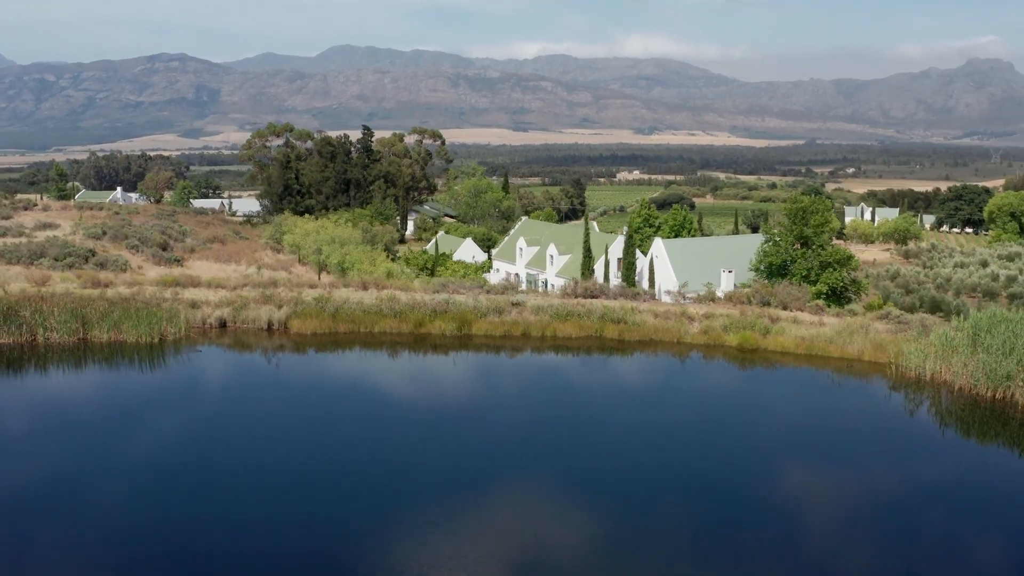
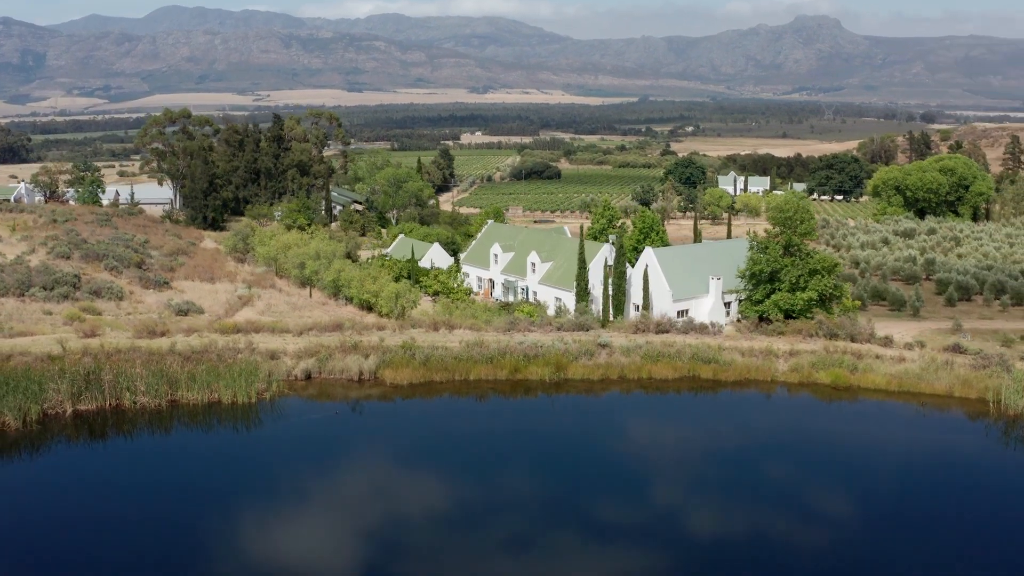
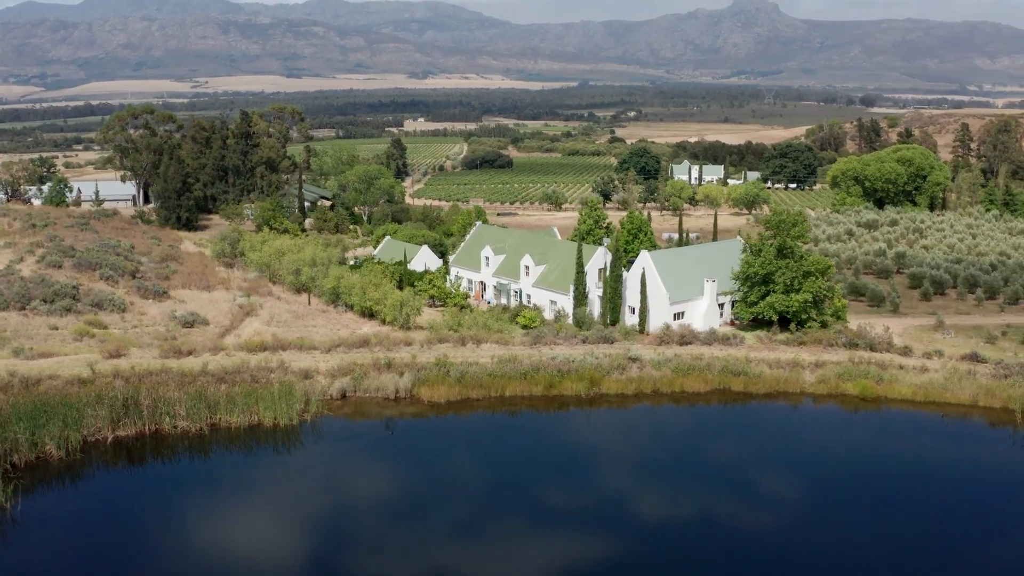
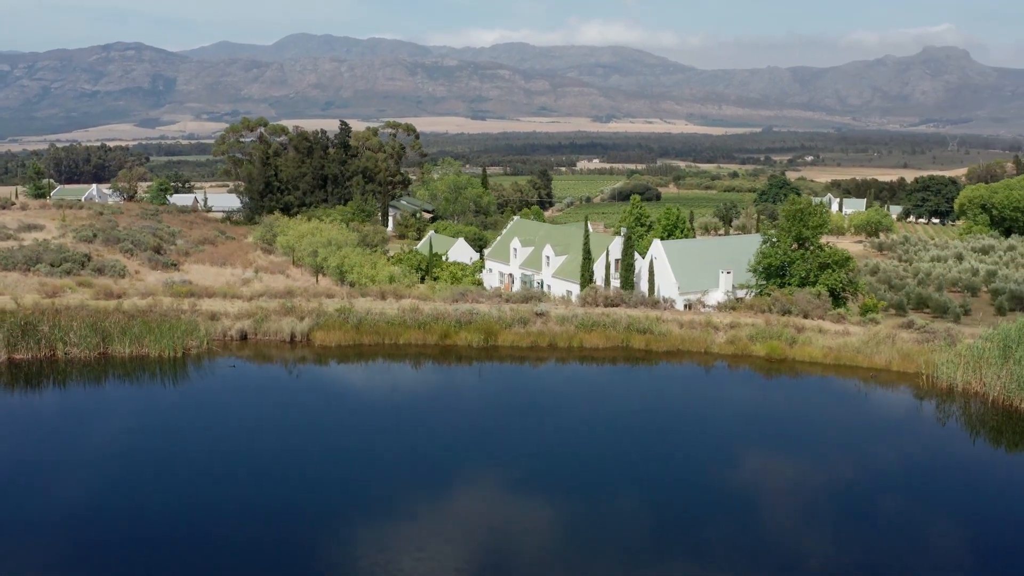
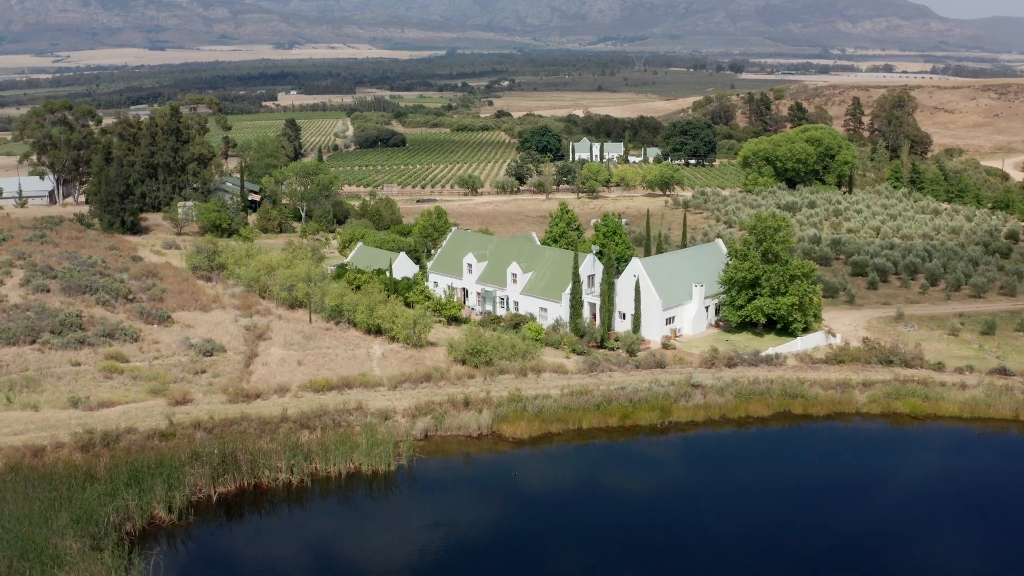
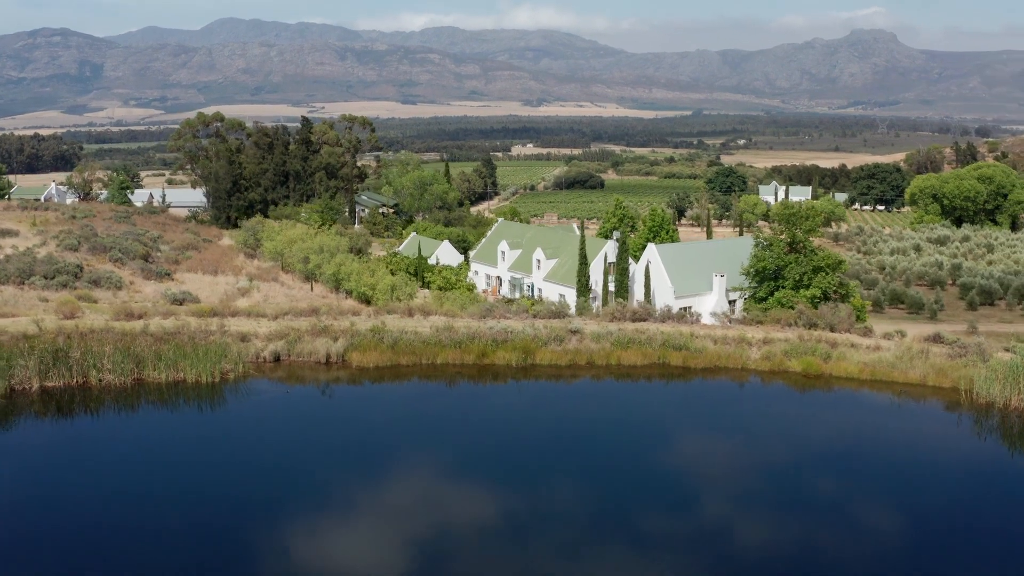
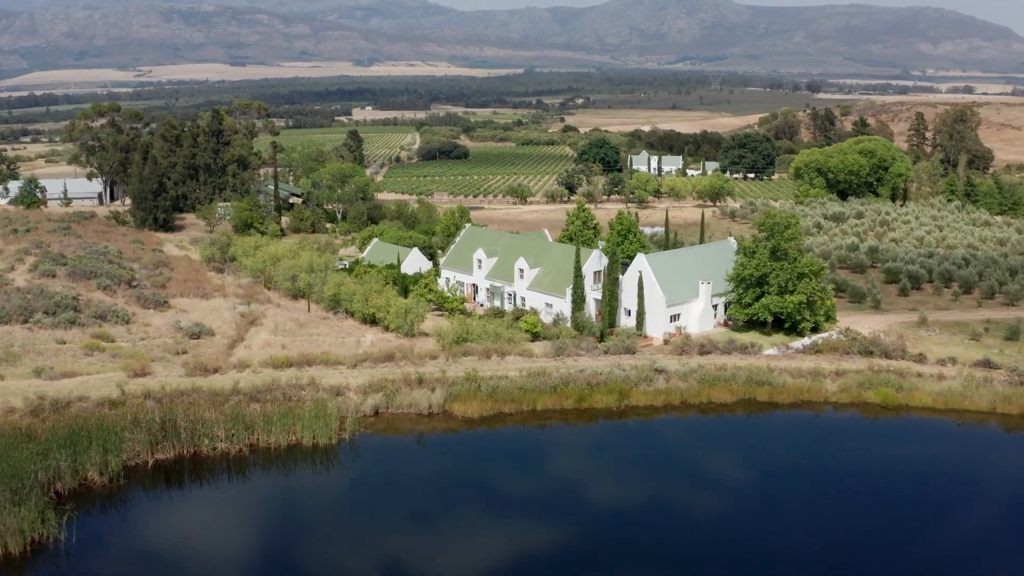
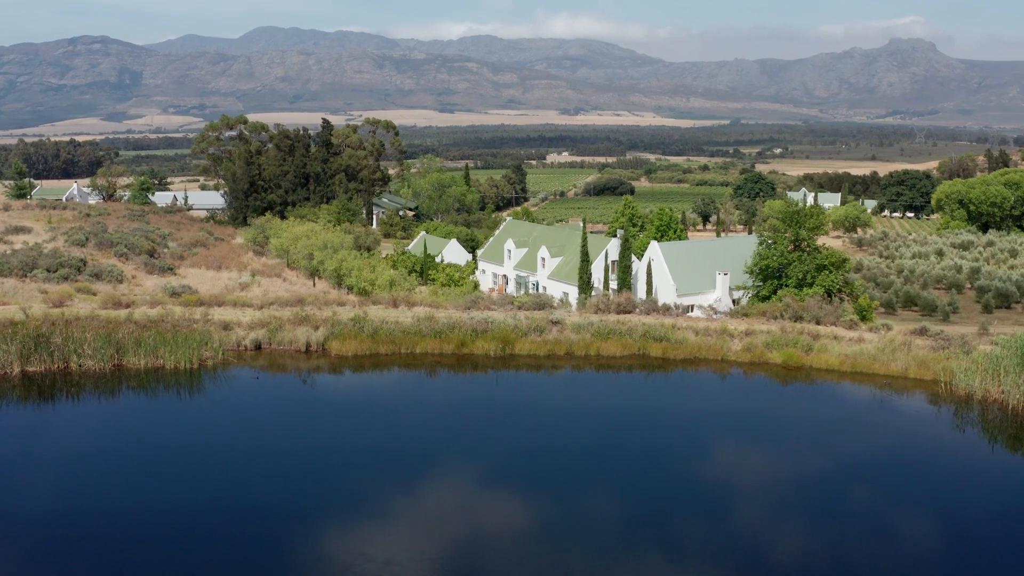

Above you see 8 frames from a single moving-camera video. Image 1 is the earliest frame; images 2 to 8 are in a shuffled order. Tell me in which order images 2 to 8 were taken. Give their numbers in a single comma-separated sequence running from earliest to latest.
4, 8, 6, 2, 3, 7, 5
